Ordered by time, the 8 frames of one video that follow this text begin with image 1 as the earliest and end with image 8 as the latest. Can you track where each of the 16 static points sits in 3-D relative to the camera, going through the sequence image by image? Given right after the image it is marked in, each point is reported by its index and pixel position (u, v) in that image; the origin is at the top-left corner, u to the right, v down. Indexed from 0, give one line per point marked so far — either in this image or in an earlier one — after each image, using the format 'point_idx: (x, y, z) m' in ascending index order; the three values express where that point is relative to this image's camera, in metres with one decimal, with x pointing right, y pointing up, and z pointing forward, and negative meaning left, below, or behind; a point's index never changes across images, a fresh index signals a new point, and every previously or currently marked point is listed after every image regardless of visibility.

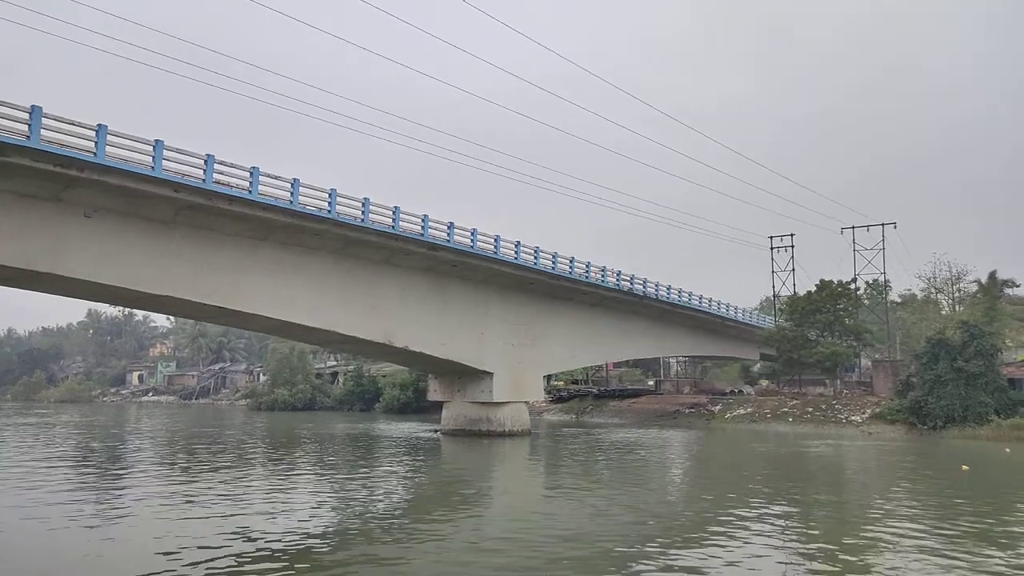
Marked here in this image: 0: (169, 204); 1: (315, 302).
0: (-6.3, +1.6, +14.7) m
1: (-4.6, -0.3, +18.3) m
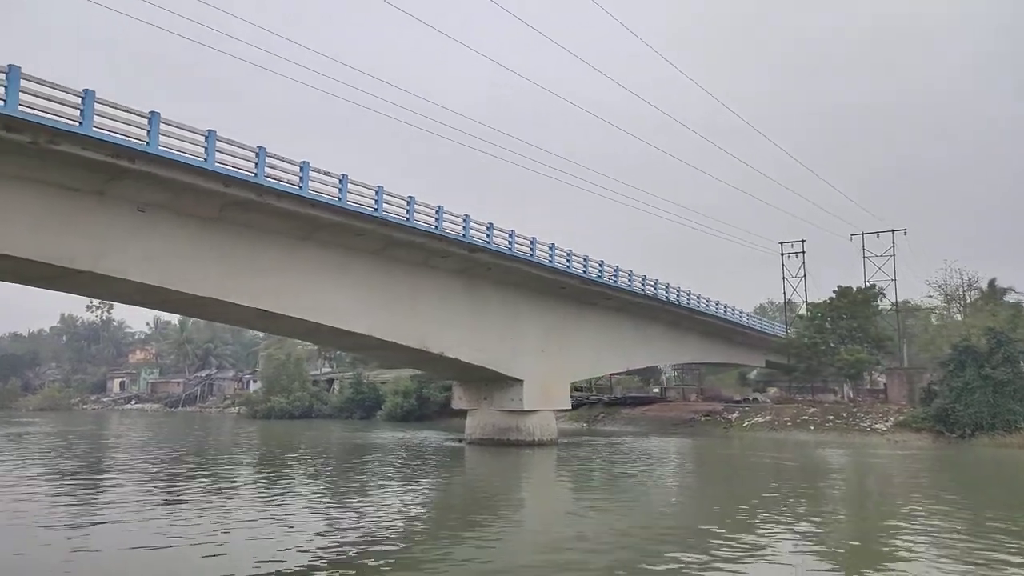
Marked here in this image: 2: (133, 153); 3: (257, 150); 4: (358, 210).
0: (-5.1, +1.5, +13.8) m
1: (-3.5, -0.4, +17.4) m
2: (-5.6, +2.0, +11.8) m
3: (-4.5, +2.5, +14.2) m
4: (-3.0, +1.6, +15.8) m
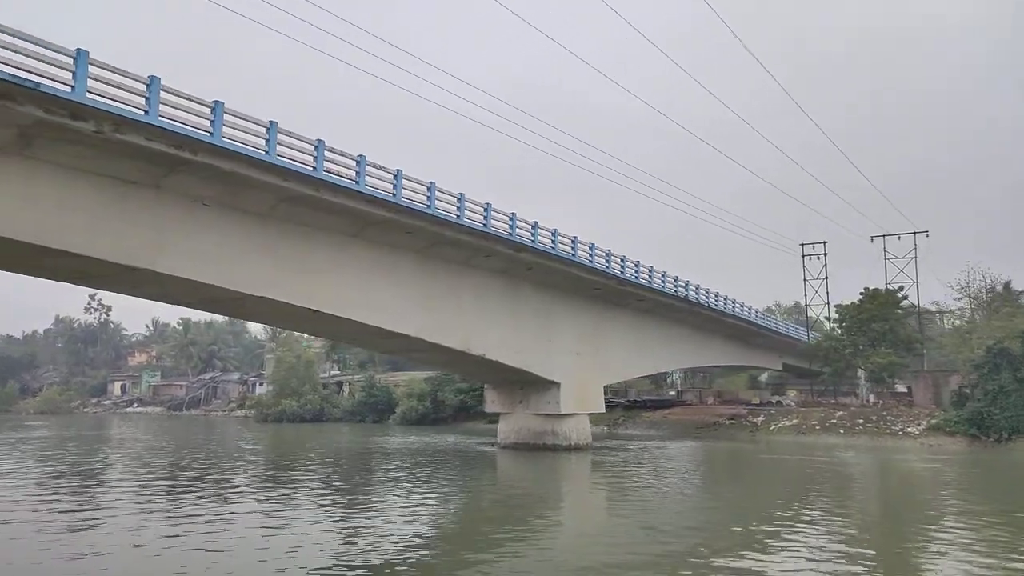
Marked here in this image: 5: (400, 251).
0: (-4.0, +1.6, +13.2) m
1: (-2.4, -0.4, +16.8) m
2: (-4.4, +2.0, +11.2) m
3: (-3.4, +2.5, +13.6) m
4: (-1.9, +1.6, +15.2) m
5: (-2.4, +0.8, +16.9) m
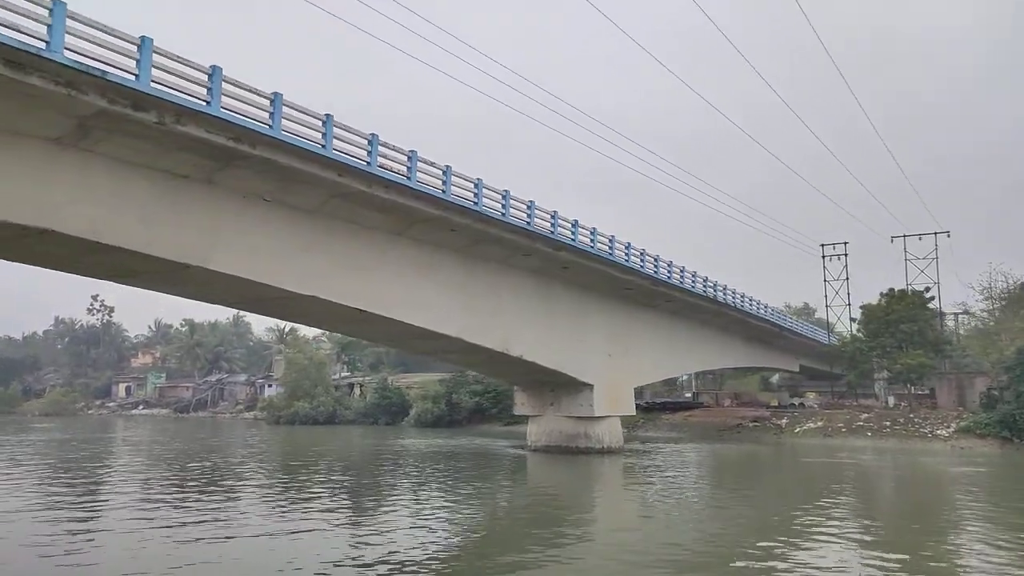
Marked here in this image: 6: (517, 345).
0: (-3.0, +1.6, +12.8) m
1: (-1.4, -0.4, +16.4) m
2: (-3.4, +2.1, +10.8) m
3: (-2.4, +2.5, +13.2) m
4: (-1.0, +1.6, +14.8) m
5: (-1.5, +0.8, +16.5) m
6: (+0.1, -1.4, +18.9) m
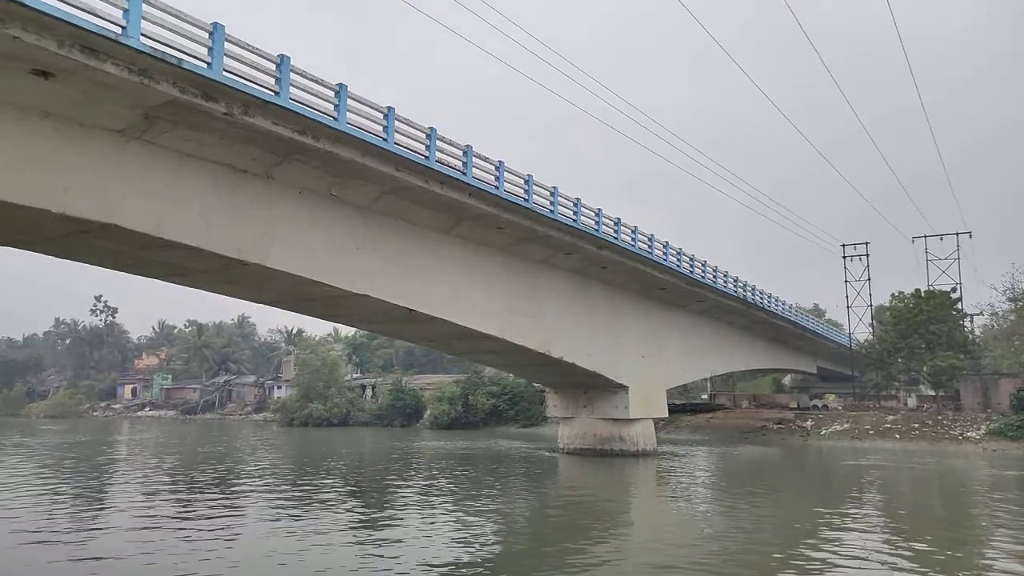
0: (-2.0, +1.6, +12.4) m
1: (-0.5, -0.4, +16.1) m
2: (-2.5, +2.1, +10.4) m
3: (-1.5, +2.6, +12.9) m
4: (0.0, +1.6, +14.5) m
5: (-0.5, +0.8, +16.2) m
6: (+1.1, -1.4, +18.5) m
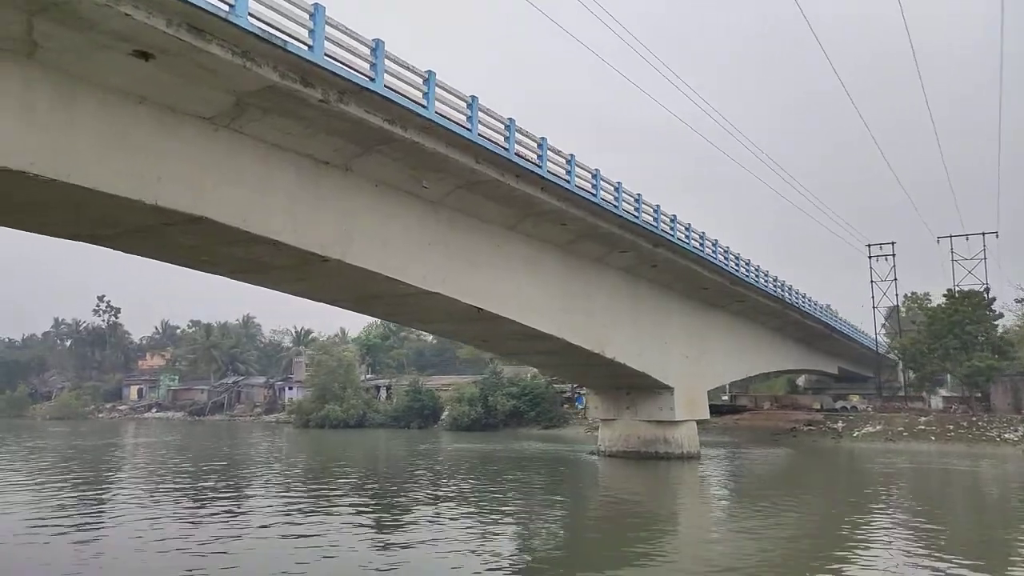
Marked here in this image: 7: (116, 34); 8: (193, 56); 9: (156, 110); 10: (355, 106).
0: (-0.8, +1.6, +12.0) m
1: (+0.7, -0.3, +15.6) m
2: (-1.2, +2.1, +9.9) m
3: (-0.2, +2.6, +12.4) m
4: (+1.2, +1.6, +14.0) m
5: (+0.7, +0.8, +15.7) m
6: (+2.2, -1.3, +18.1) m
7: (-3.6, +2.3, +7.2) m
8: (-3.1, +2.3, +7.7) m
9: (-3.8, +1.9, +8.5) m
10: (-1.9, +2.1, +9.4) m
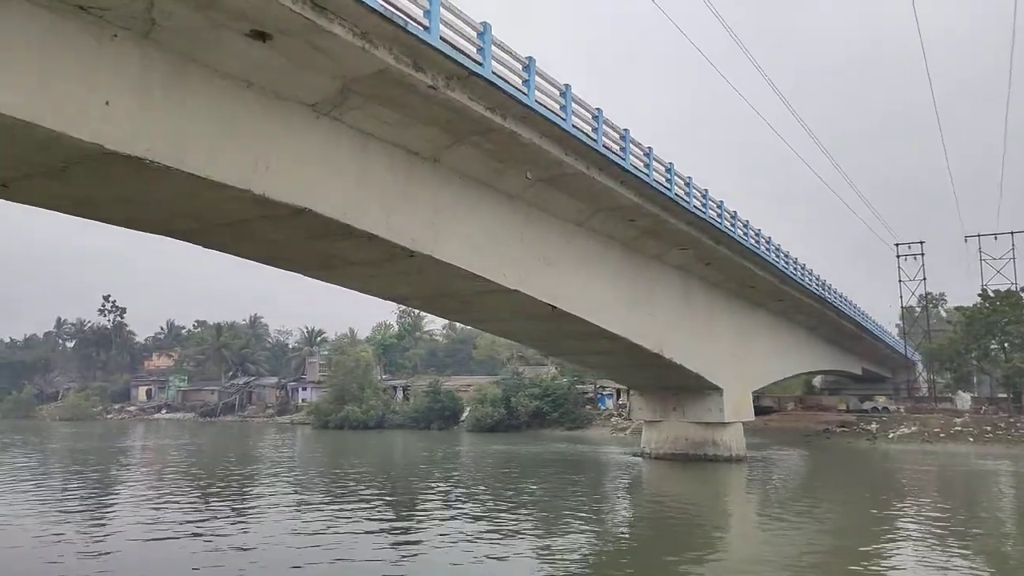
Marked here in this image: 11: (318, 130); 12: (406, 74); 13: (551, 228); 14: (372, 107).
0: (+0.4, +1.7, +11.5) m
1: (+1.9, -0.3, +15.1) m
2: (0.0, +2.2, +9.5) m
3: (+1.0, +2.6, +11.9) m
4: (+2.4, +1.7, +13.5) m
5: (+1.9, +0.9, +15.2) m
6: (+3.4, -1.3, +17.6) m
7: (-2.3, +2.4, +6.8) m
8: (-1.8, +2.3, +7.2) m
9: (-2.5, +2.0, +8.1) m
10: (-0.6, +2.2, +8.9) m
11: (-2.1, +1.7, +8.6) m
12: (-1.1, +2.2, +8.2) m
13: (+0.6, +1.0, +13.0) m
14: (-1.6, +2.0, +8.8) m
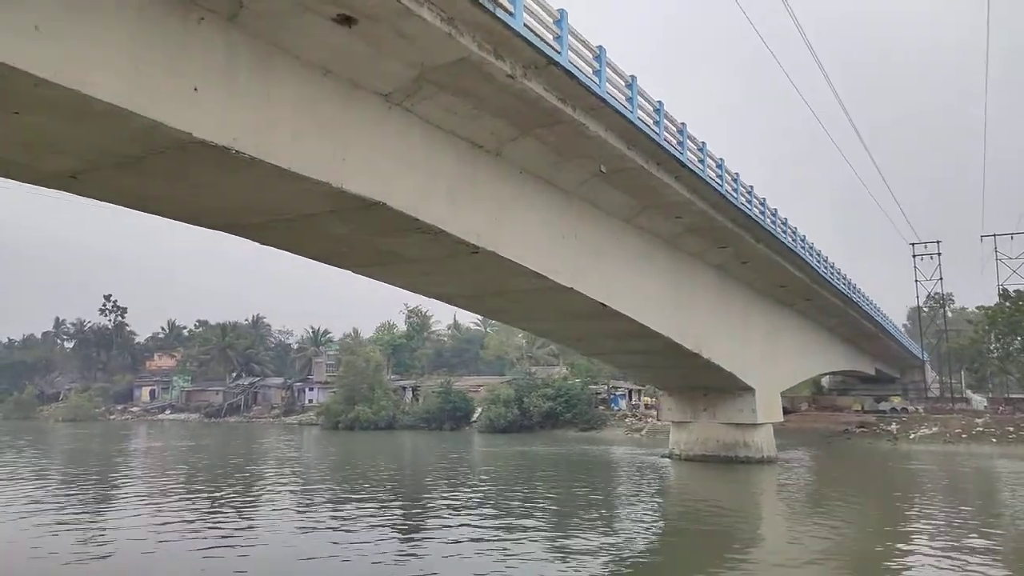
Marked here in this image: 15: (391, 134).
0: (+1.2, +1.7, +11.2) m
1: (+2.7, -0.3, +14.8) m
2: (+0.8, +2.2, +9.2) m
3: (+1.8, +2.7, +11.6) m
4: (+3.2, +1.7, +13.3) m
5: (+2.7, +0.9, +14.9) m
6: (+4.2, -1.3, +17.3) m
7: (-1.5, +2.4, +6.4) m
8: (-1.0, +2.3, +6.9) m
9: (-1.7, +2.0, +7.7) m
10: (+0.2, +2.2, +8.6) m
11: (-1.3, +1.8, +8.3) m
12: (-0.3, +2.2, +7.9) m
13: (+1.4, +1.0, +12.8) m
14: (-0.7, +2.0, +8.4) m
15: (-1.3, +1.6, +8.2) m
